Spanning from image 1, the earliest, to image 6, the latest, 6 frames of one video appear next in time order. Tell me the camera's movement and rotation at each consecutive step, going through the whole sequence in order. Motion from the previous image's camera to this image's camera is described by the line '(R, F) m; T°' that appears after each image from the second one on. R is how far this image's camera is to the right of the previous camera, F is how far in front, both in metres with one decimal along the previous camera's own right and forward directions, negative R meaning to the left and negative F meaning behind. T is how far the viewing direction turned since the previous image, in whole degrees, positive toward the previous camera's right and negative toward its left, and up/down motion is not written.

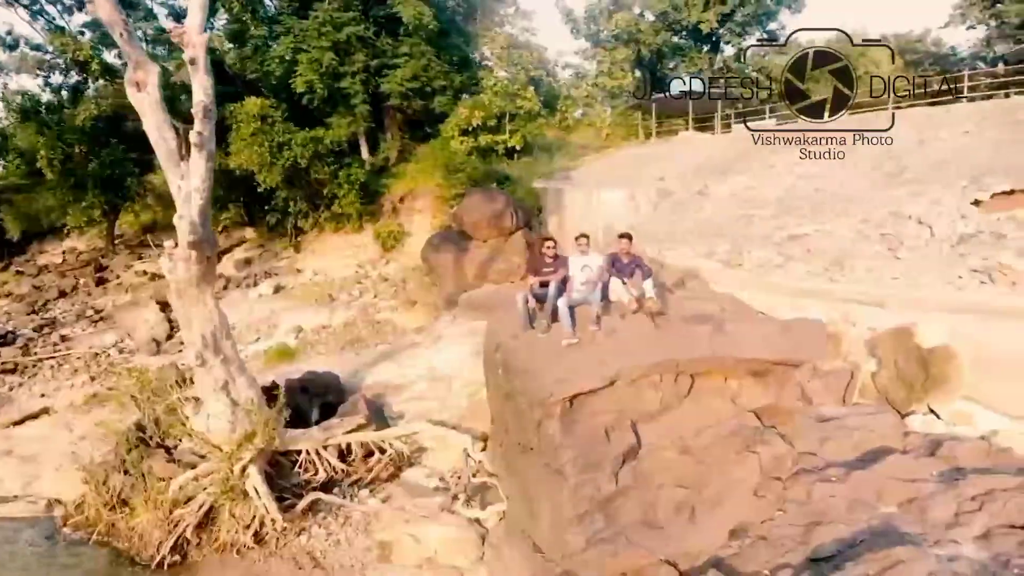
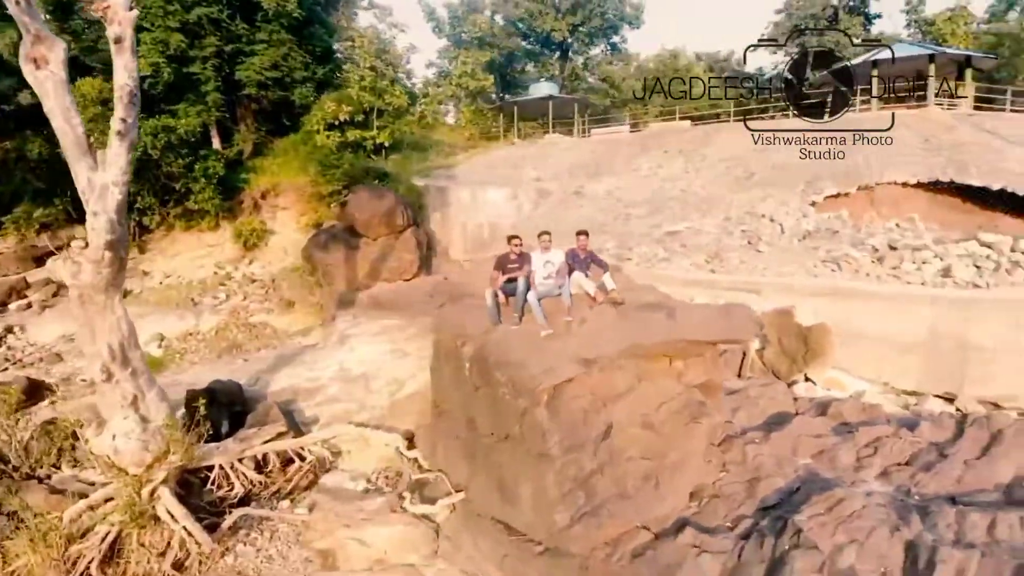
(-1.3, -0.1) m; +15°
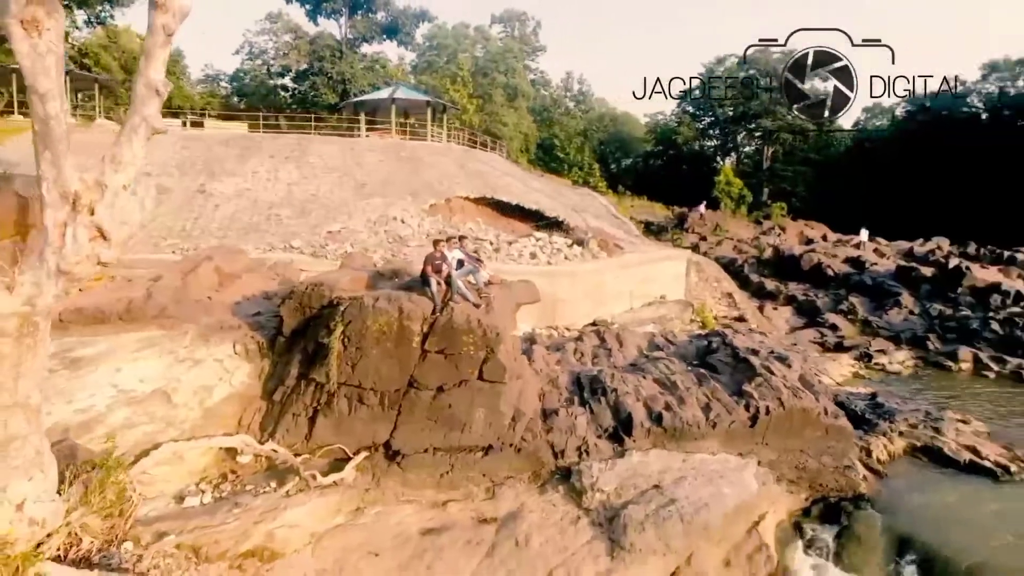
(-6.3, +0.2) m; +52°
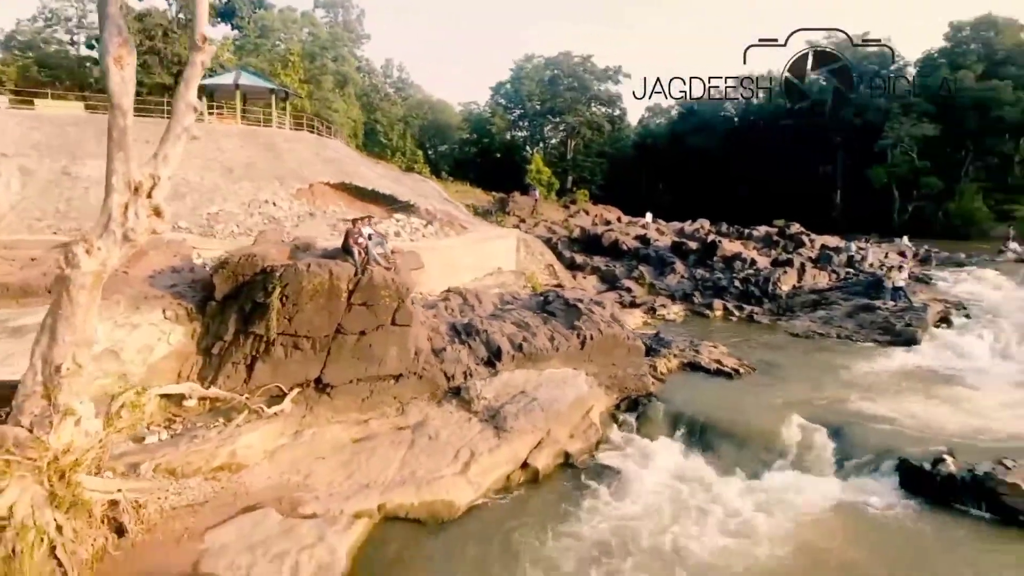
(-1.7, -3.0) m; +17°
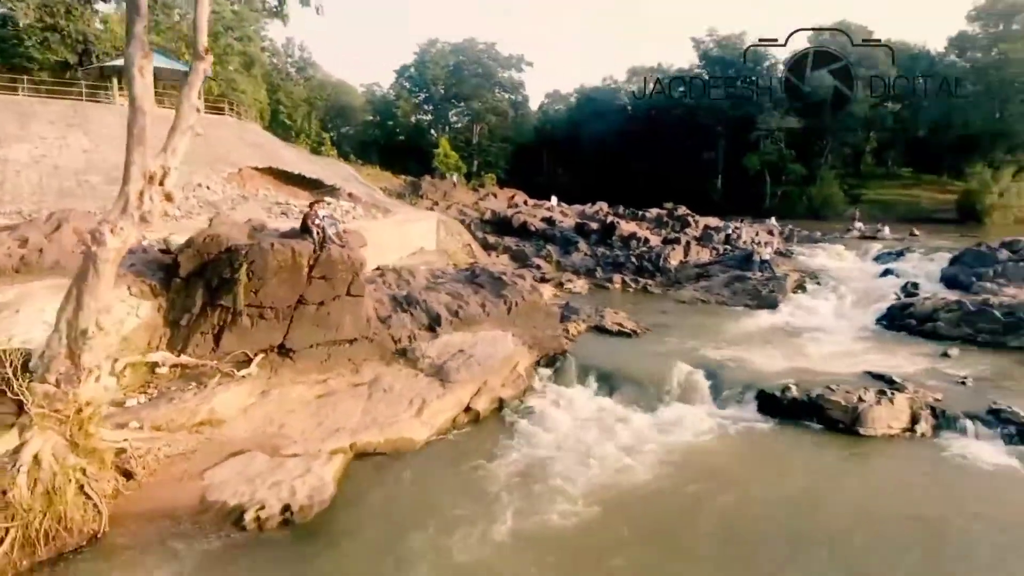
(-0.8, -2.0) m; +9°
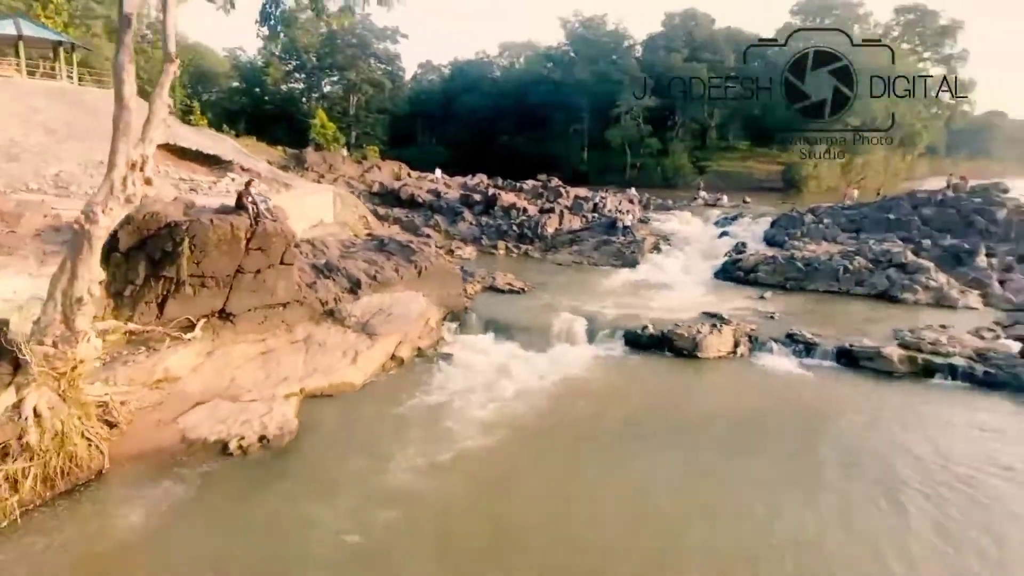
(-1.1, -2.6) m; +11°
